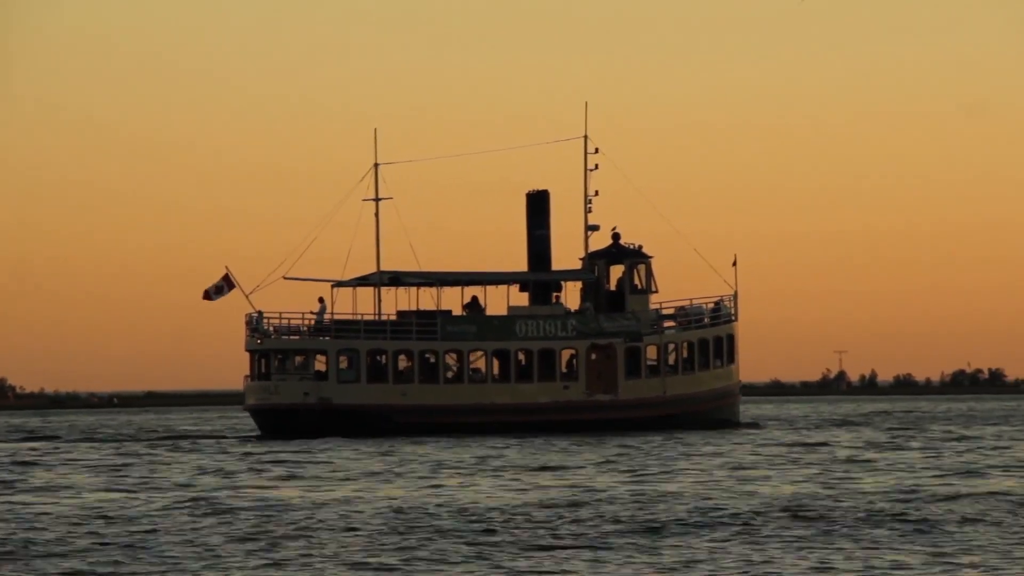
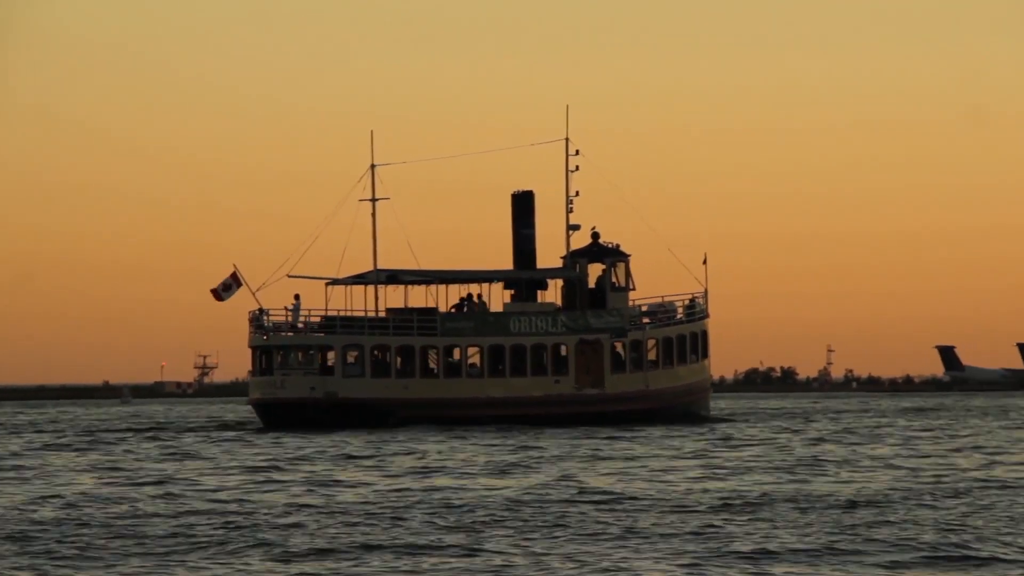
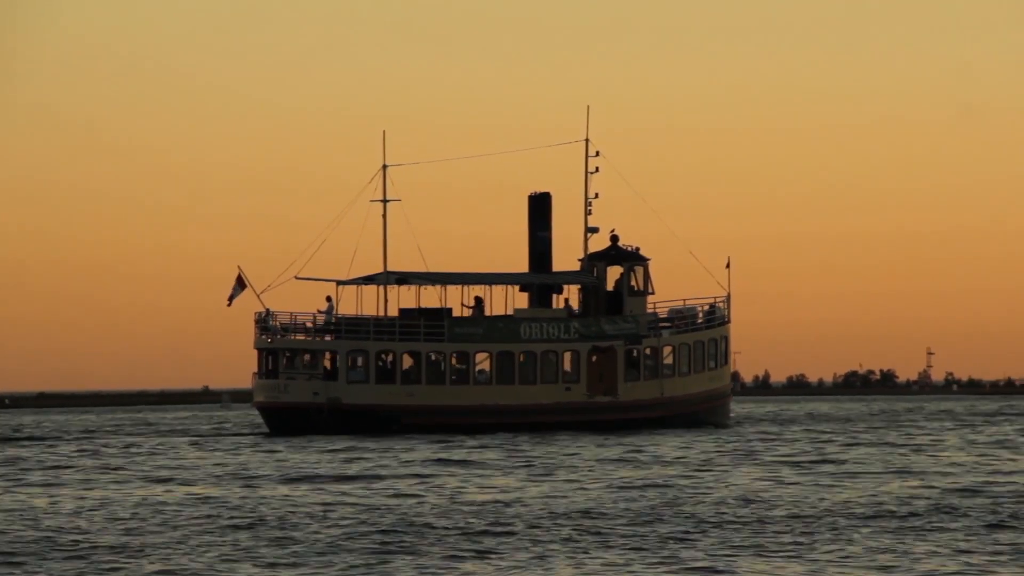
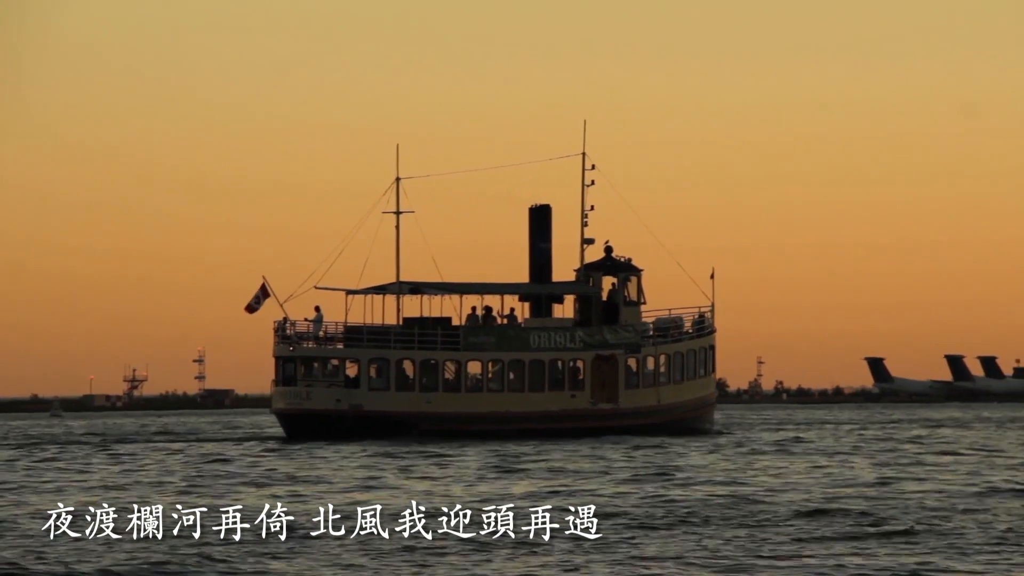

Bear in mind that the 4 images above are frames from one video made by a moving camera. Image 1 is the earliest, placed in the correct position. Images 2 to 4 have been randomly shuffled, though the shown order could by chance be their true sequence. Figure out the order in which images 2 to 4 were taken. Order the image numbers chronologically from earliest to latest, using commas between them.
3, 2, 4
